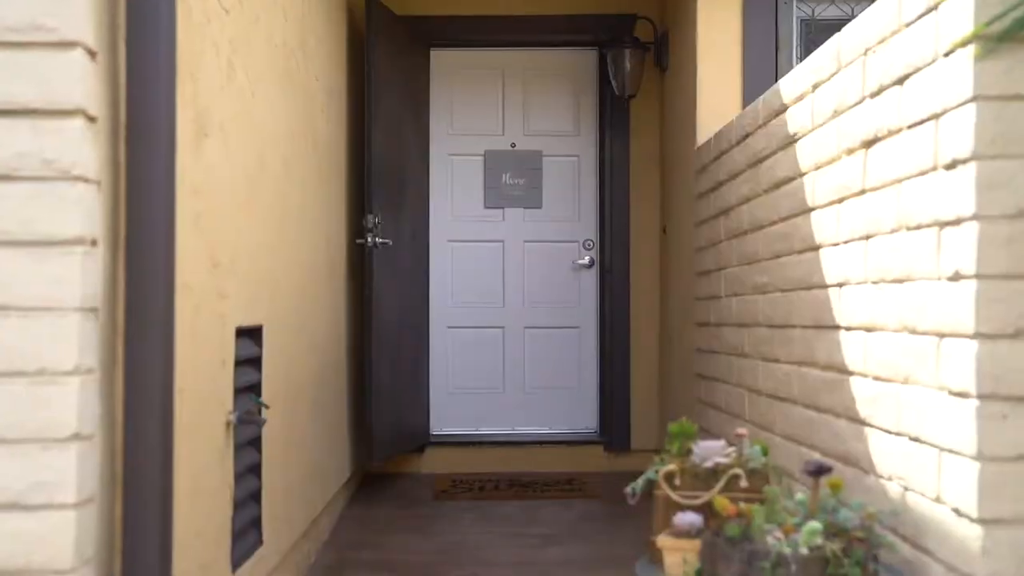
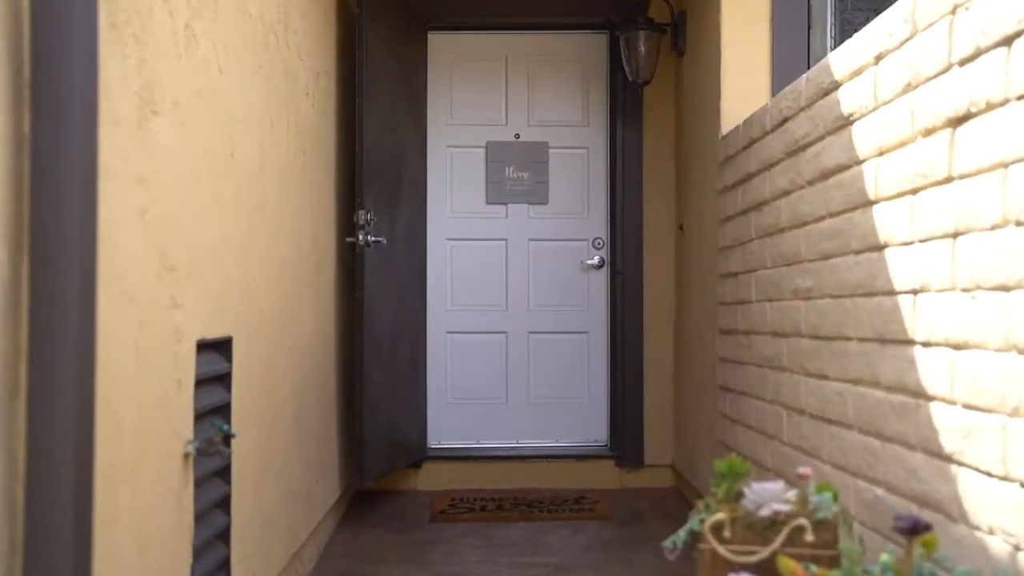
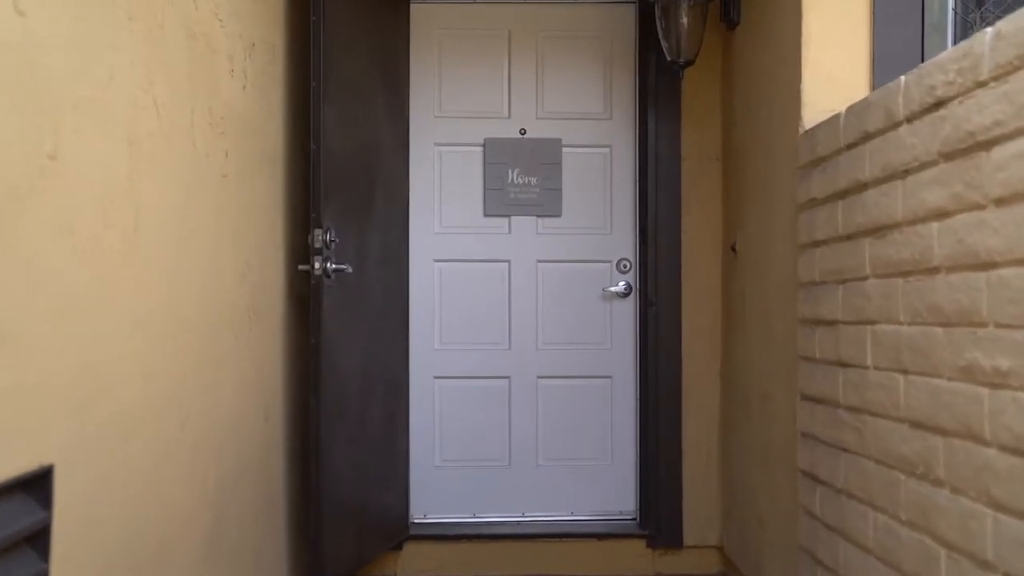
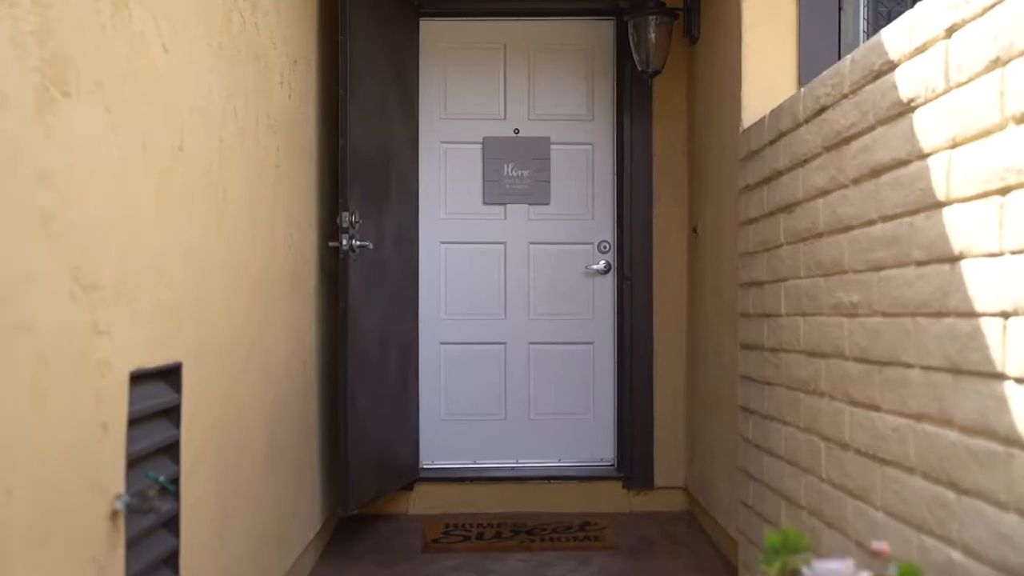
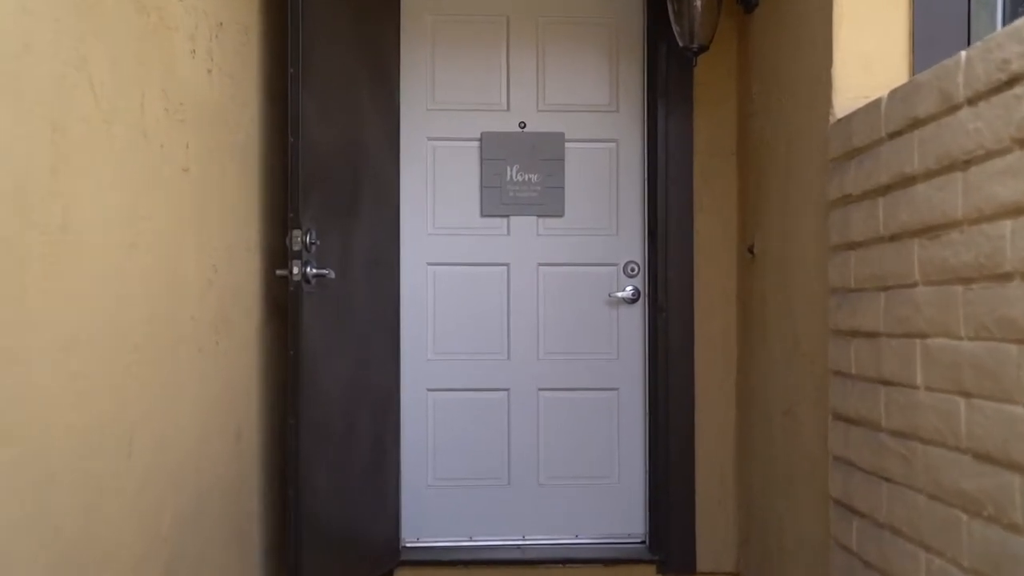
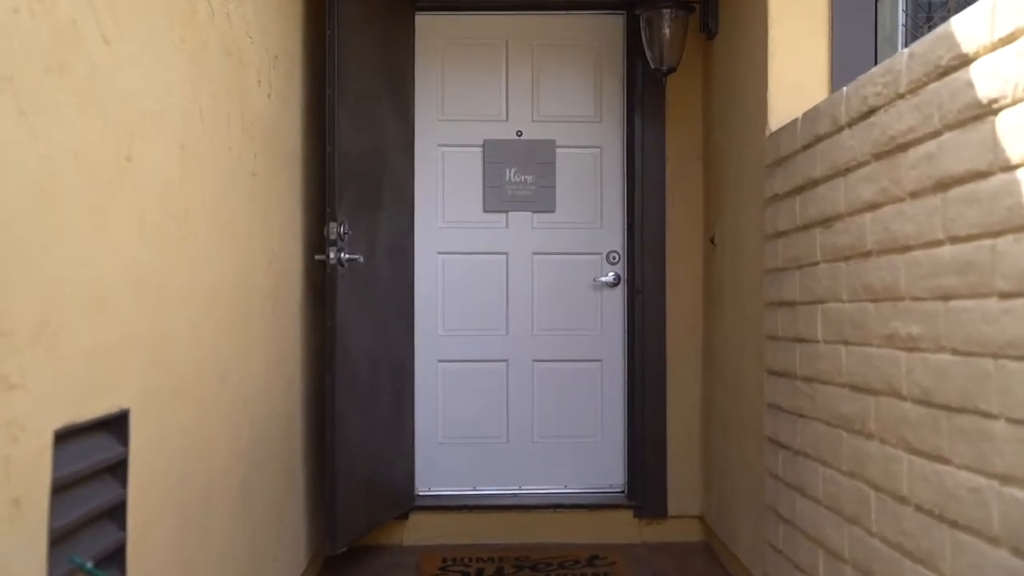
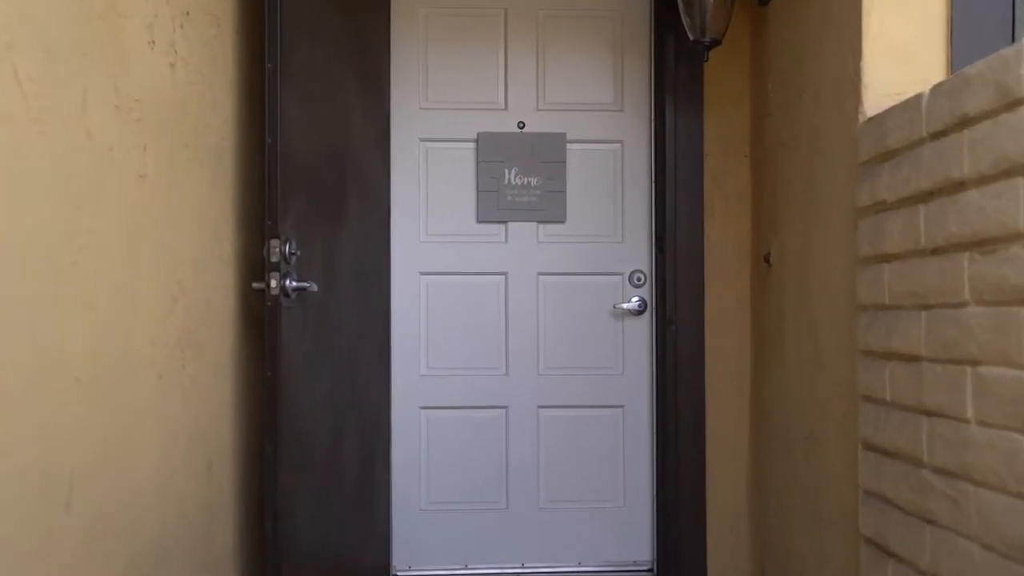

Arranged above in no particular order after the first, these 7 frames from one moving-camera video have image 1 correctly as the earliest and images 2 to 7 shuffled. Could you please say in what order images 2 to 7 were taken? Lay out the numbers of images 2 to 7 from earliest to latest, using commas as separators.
2, 4, 6, 3, 5, 7
